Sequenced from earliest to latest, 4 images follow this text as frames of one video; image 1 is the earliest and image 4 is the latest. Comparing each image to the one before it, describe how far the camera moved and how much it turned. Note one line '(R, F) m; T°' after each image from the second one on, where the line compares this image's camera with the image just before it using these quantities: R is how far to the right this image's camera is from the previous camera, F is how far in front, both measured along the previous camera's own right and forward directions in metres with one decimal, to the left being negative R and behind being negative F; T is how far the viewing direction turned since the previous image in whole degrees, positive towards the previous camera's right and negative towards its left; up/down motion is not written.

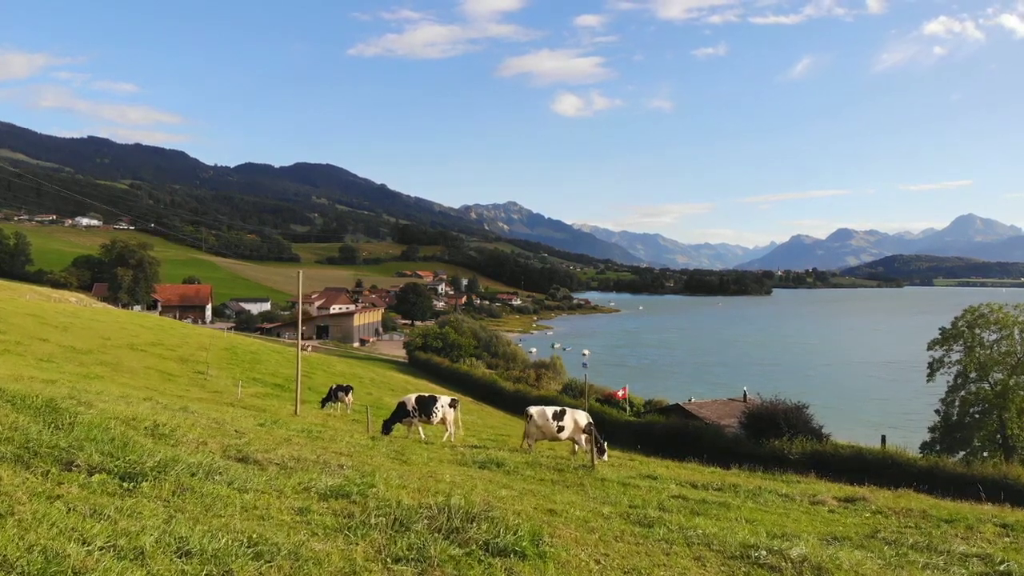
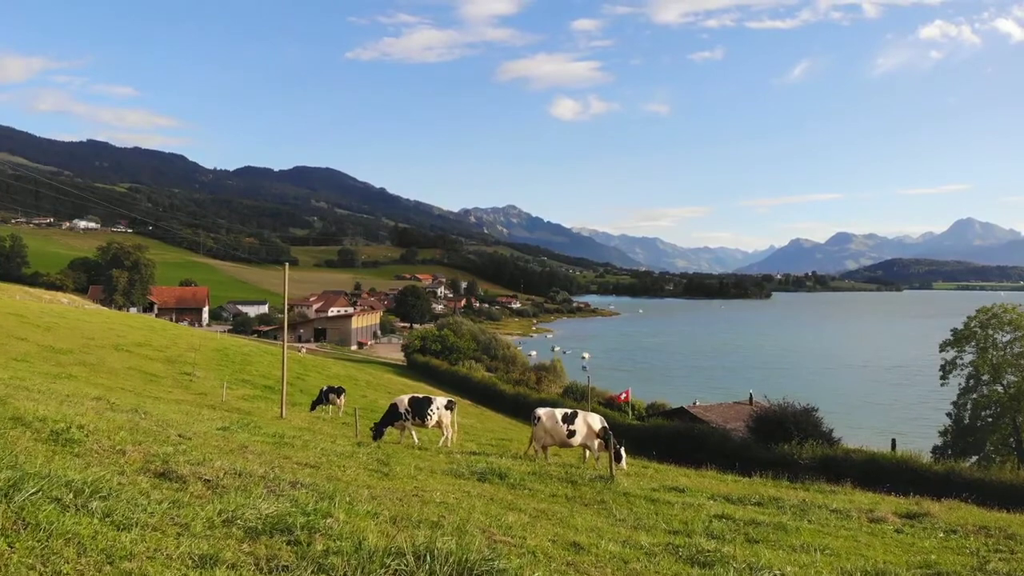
(-0.1, +1.8) m; 0°
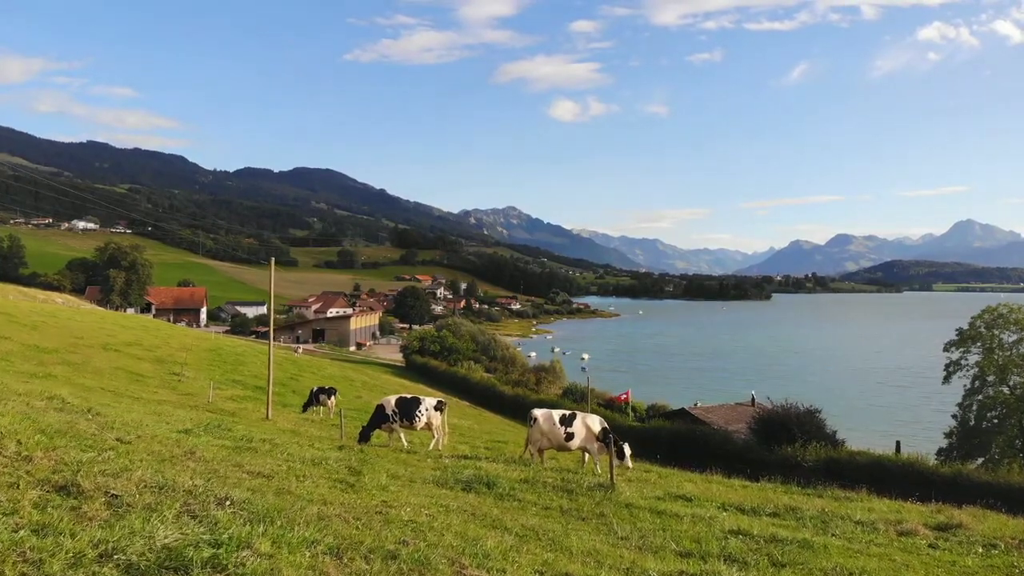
(+0.2, +1.0) m; 0°
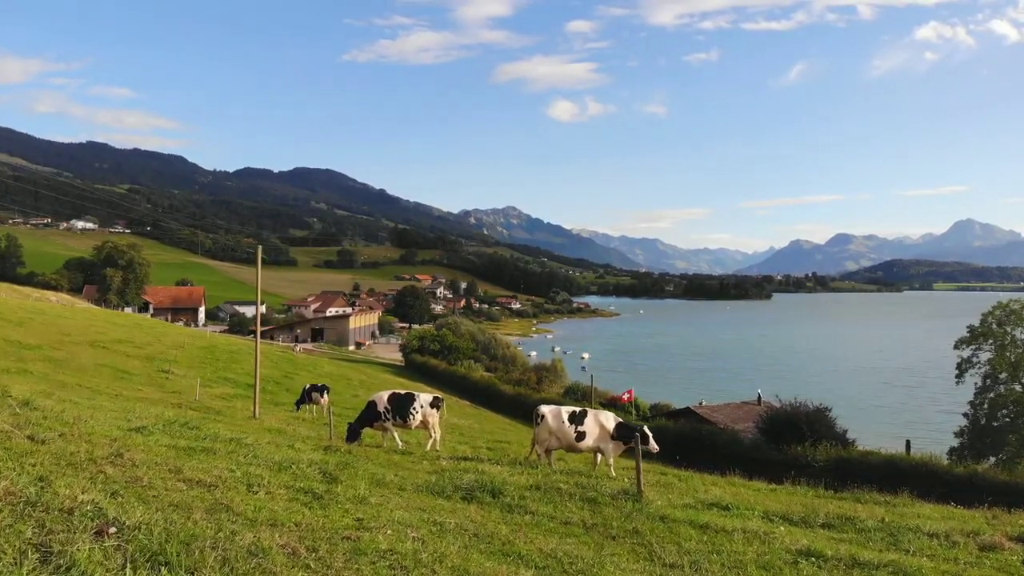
(-0.1, +1.5) m; 0°
